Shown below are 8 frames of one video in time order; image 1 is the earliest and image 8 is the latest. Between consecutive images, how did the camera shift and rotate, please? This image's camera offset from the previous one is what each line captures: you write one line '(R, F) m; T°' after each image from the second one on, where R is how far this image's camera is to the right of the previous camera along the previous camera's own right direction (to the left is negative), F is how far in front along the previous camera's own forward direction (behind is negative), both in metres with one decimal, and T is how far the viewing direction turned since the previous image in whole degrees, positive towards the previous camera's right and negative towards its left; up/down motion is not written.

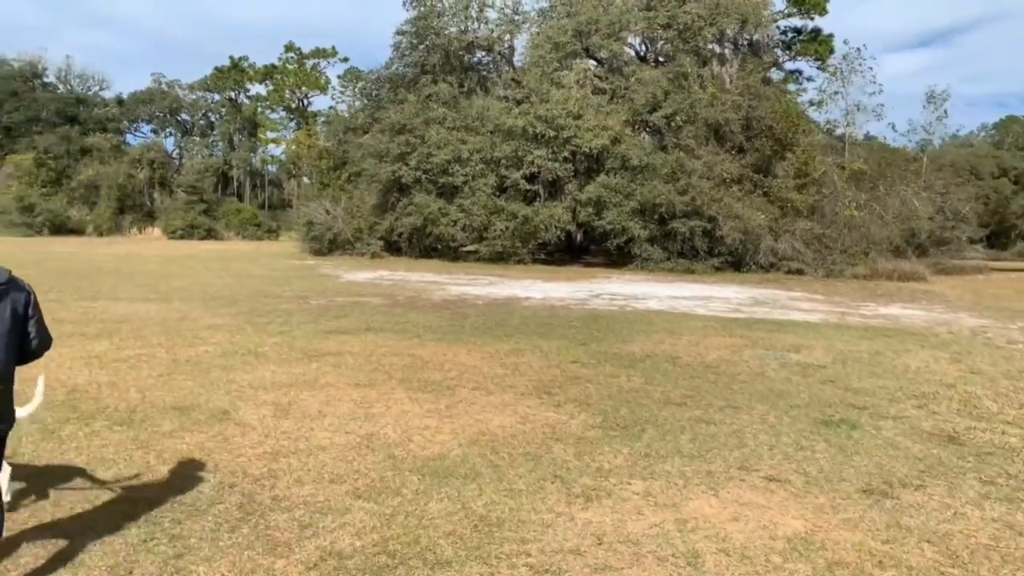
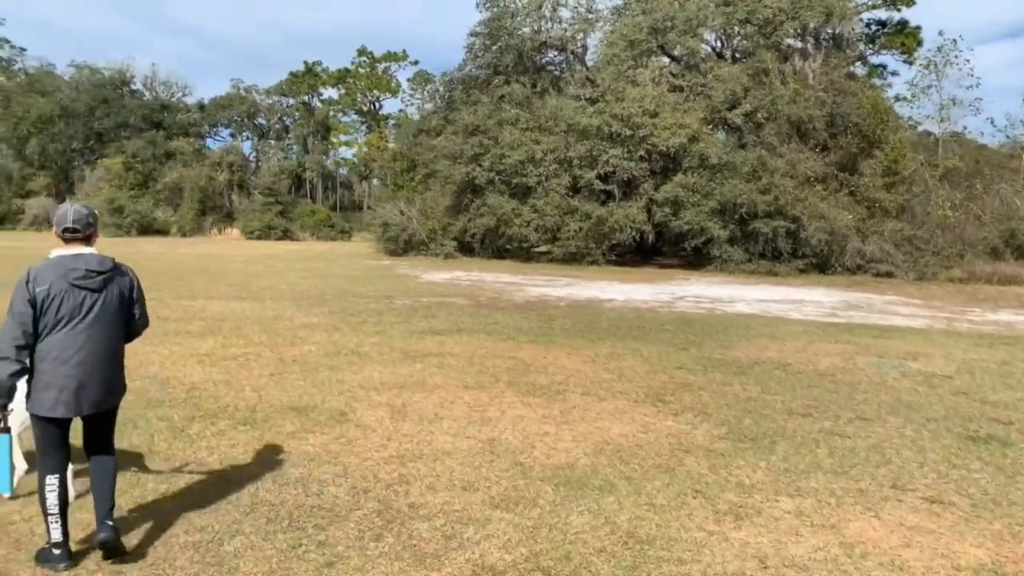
(-0.4, +0.2) m; -5°
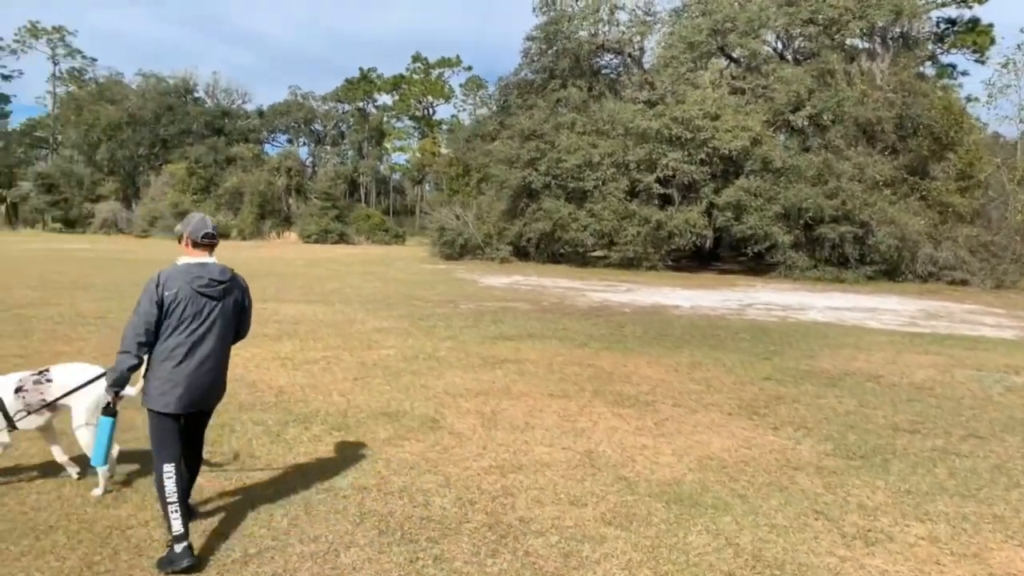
(-0.3, +0.1) m; -4°
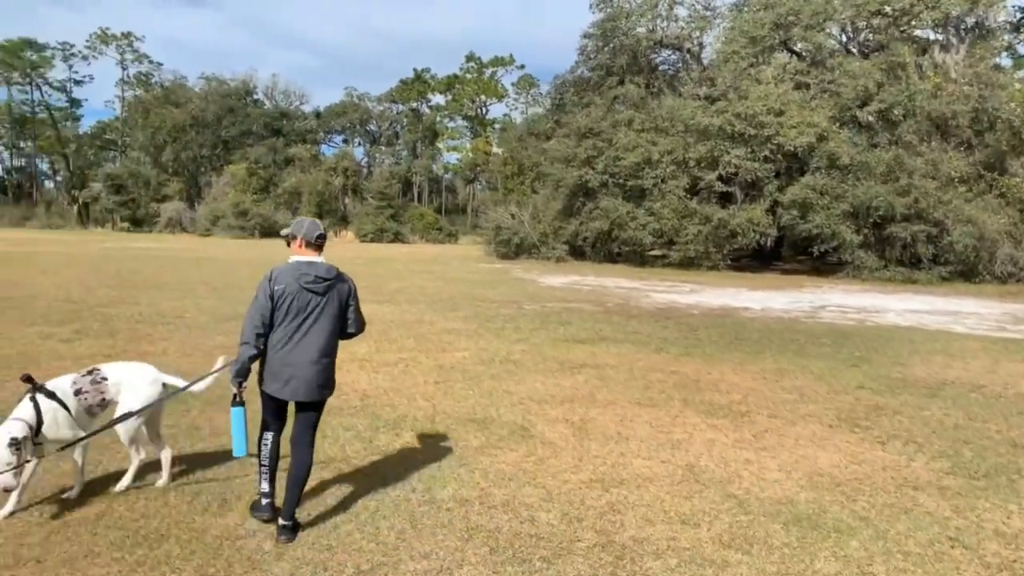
(-0.3, +0.1) m; -4°
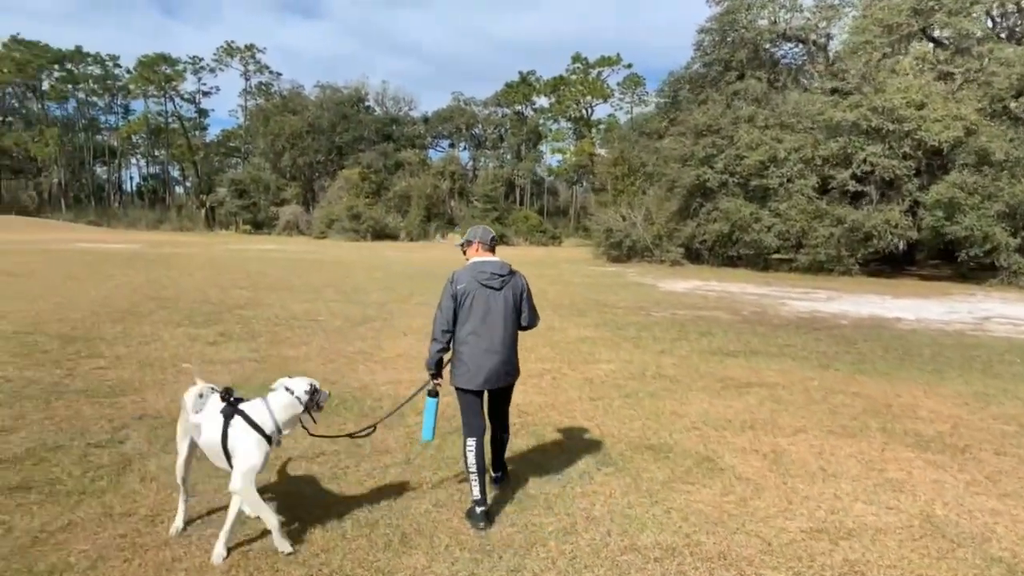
(-0.6, +0.5) m; -8°
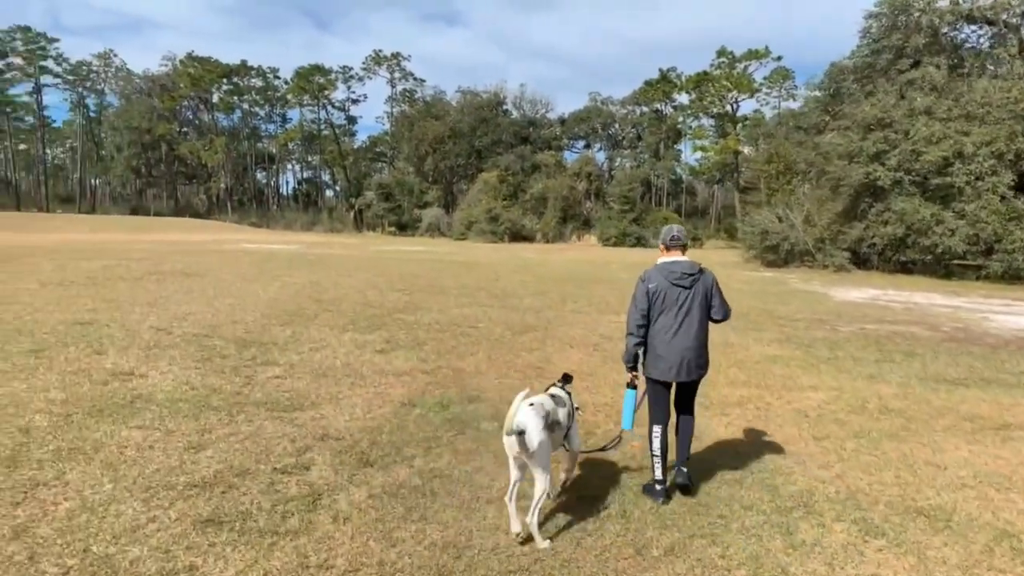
(-0.6, +0.6) m; -10°
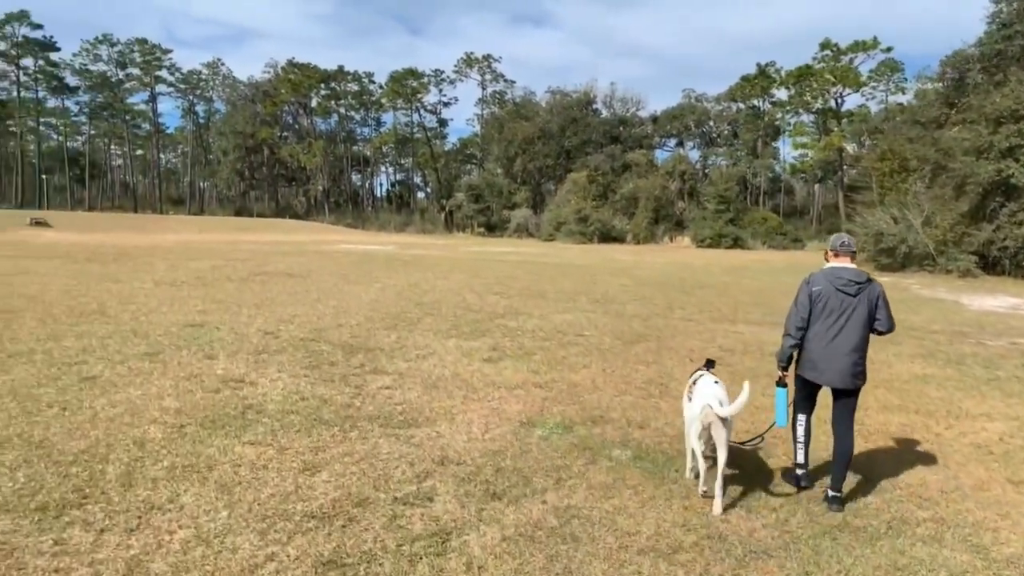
(-0.3, +0.5) m; -7°
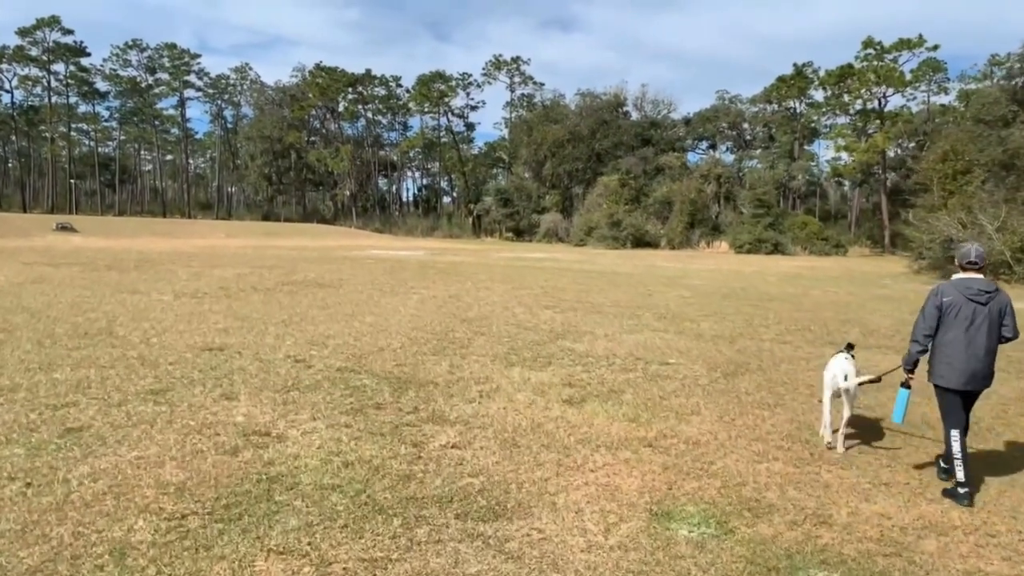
(-0.6, +1.6) m; -2°
